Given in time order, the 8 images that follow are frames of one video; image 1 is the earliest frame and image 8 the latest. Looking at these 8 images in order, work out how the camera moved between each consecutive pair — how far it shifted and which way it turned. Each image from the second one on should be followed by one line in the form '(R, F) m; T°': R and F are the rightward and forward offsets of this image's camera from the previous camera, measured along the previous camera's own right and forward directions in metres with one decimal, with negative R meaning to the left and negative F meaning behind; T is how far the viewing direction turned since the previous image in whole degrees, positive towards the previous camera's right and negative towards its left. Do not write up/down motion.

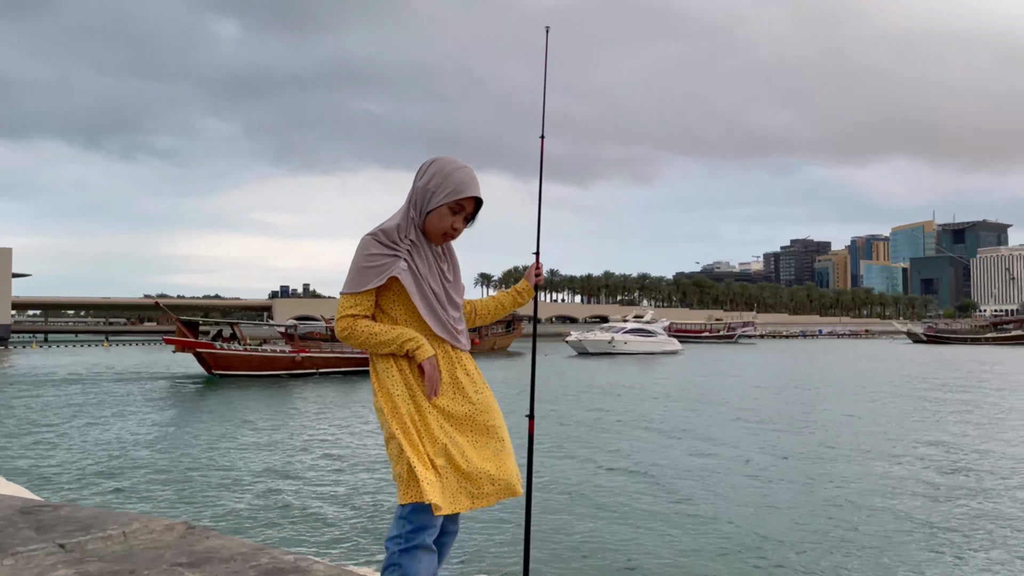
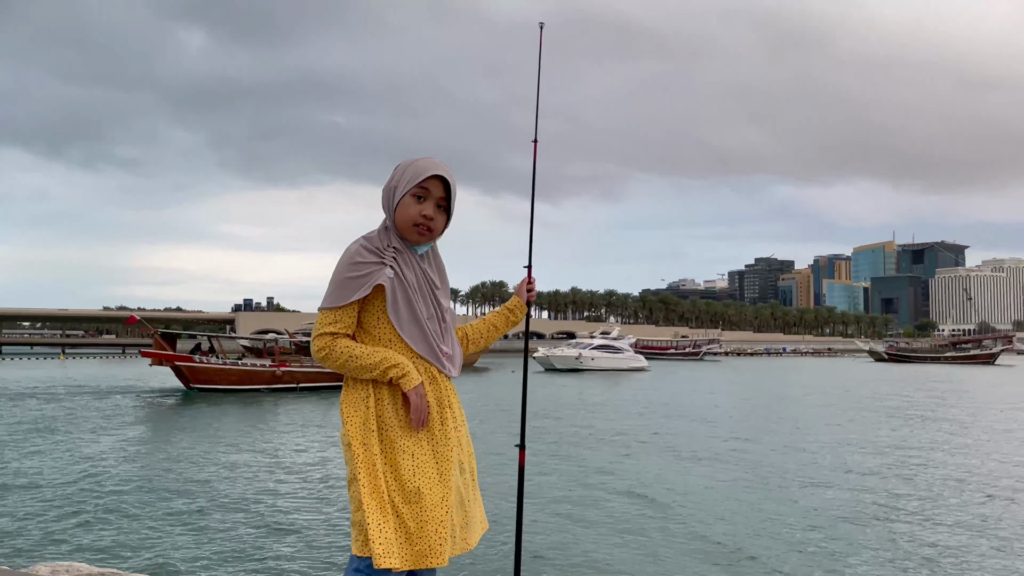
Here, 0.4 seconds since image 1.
(-0.1, +0.1) m; +2°
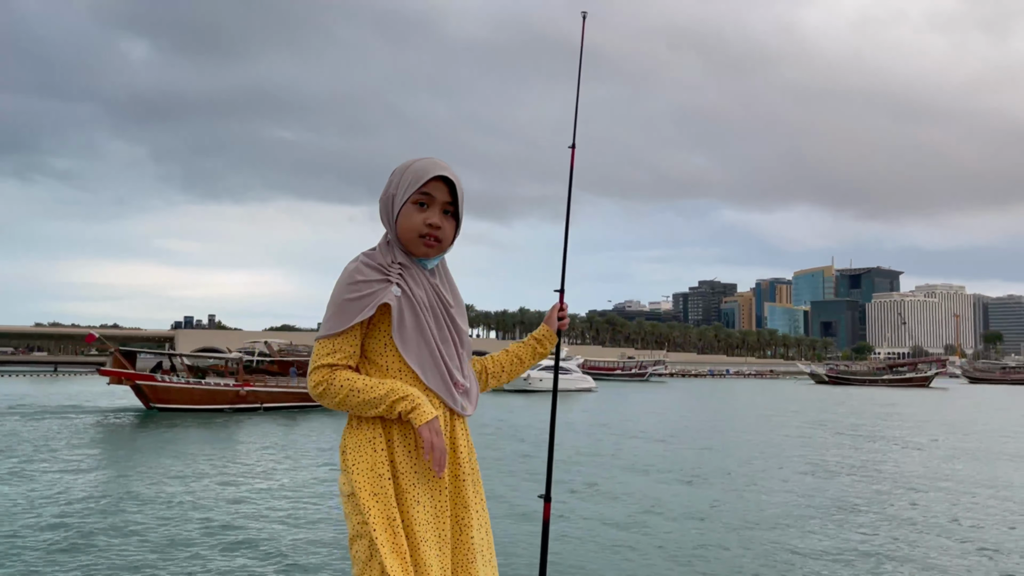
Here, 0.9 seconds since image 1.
(-0.5, +0.1) m; +4°
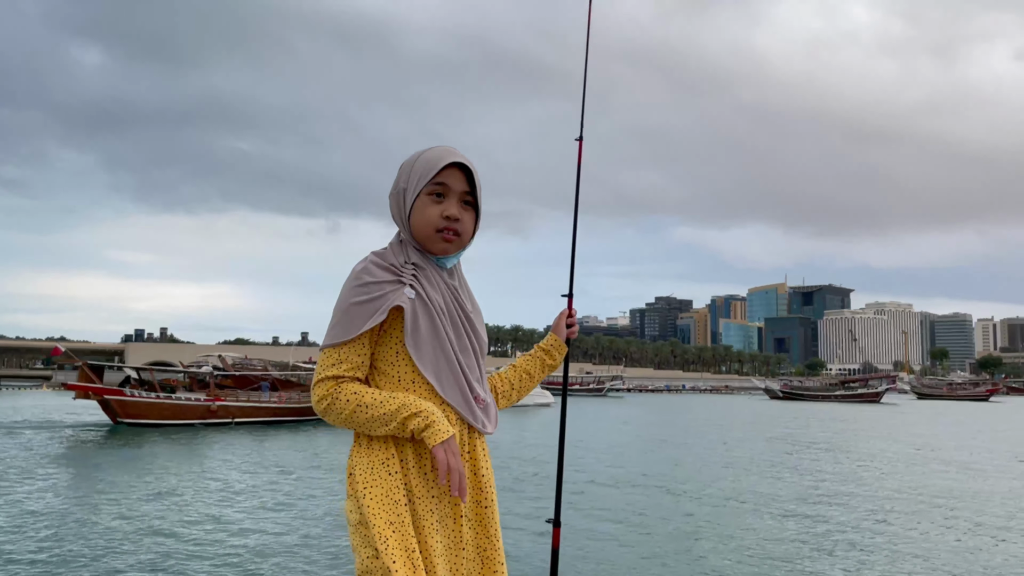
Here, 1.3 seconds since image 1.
(-0.3, -0.2) m; +3°
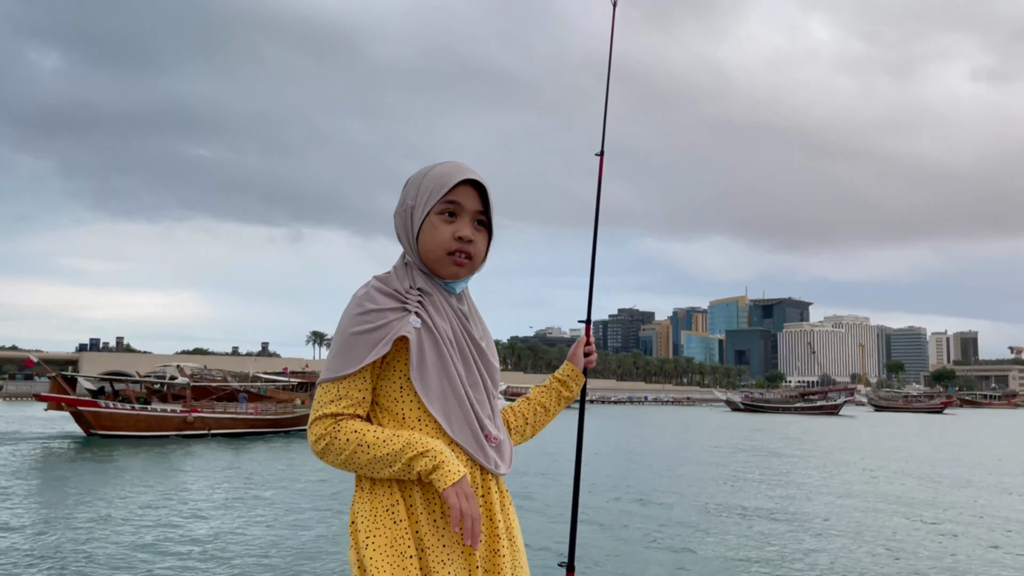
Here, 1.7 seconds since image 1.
(-0.4, -0.1) m; +3°
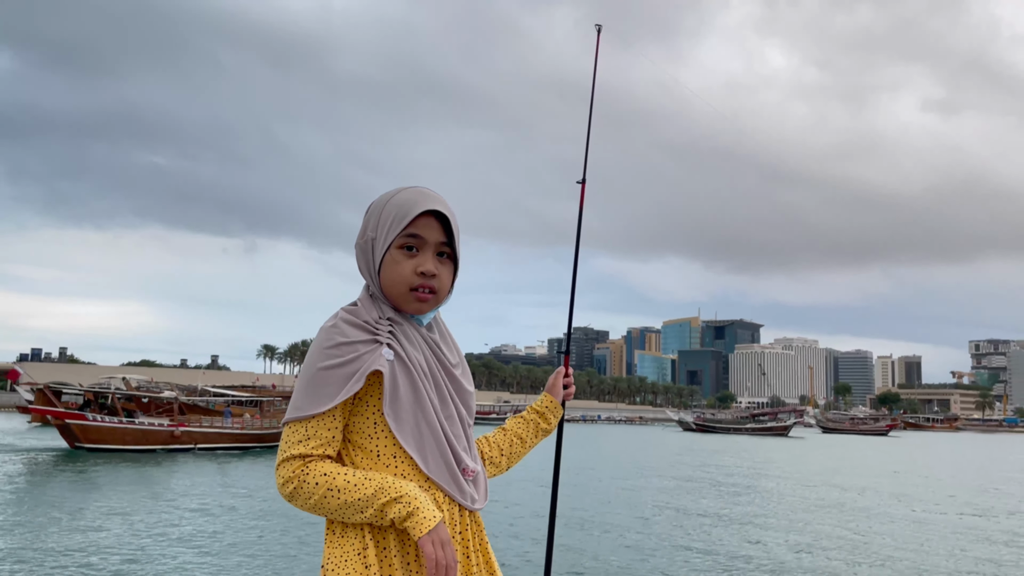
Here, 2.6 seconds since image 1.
(-0.2, -0.3) m; +3°
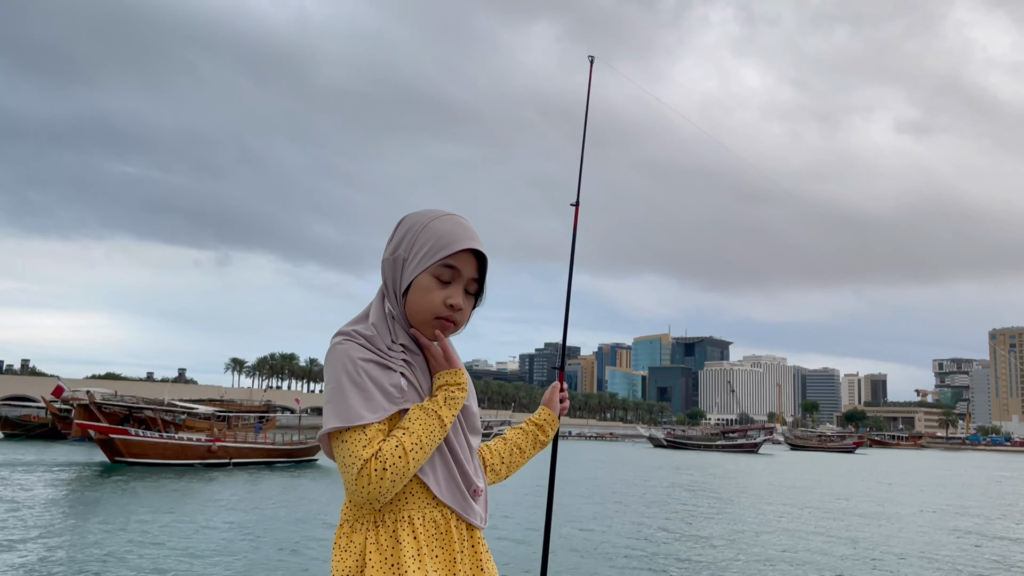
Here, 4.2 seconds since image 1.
(-0.2, +0.2) m; +2°
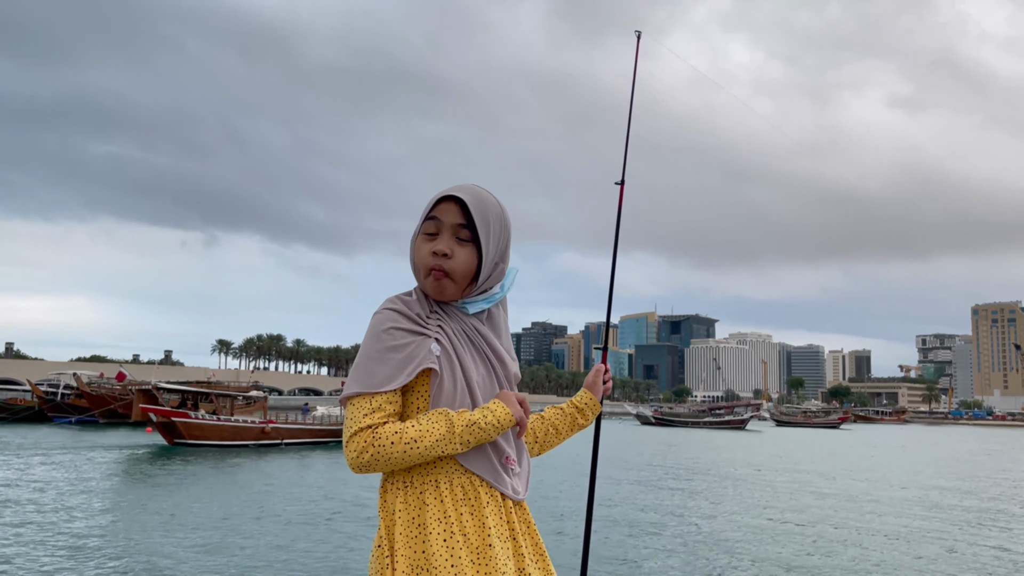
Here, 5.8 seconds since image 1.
(-0.4, 0.0) m; +1°
